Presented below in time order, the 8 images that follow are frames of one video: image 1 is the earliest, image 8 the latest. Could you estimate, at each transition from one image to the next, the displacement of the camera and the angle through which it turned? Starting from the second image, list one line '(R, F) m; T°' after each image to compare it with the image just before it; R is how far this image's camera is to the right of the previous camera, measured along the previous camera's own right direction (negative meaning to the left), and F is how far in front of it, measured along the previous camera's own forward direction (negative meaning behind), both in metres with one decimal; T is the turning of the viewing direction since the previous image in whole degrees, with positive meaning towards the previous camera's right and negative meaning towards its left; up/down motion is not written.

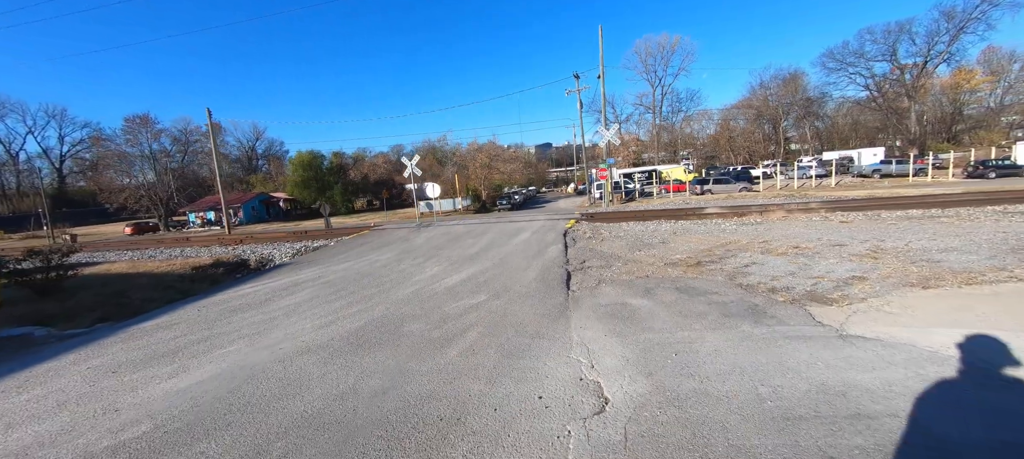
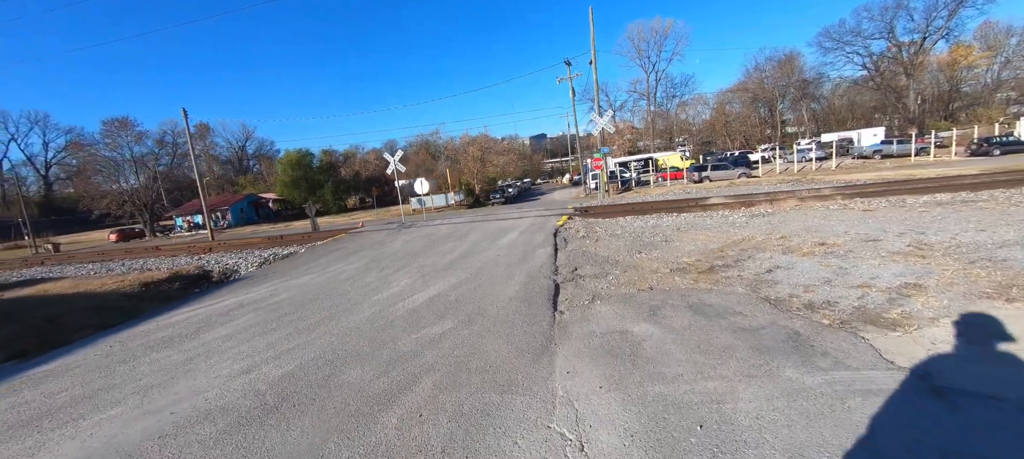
(+0.4, +1.3) m; 0°
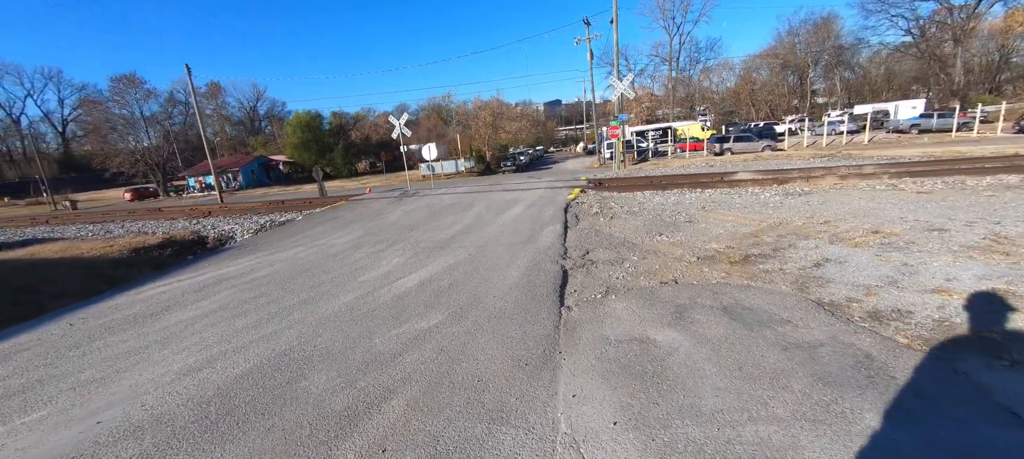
(+0.1, +0.9) m; -2°
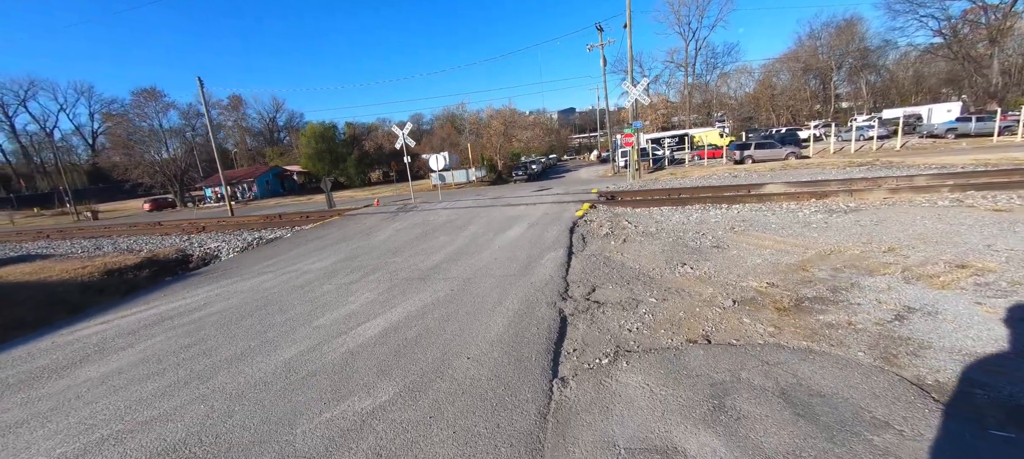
(+0.3, +1.1) m; -2°
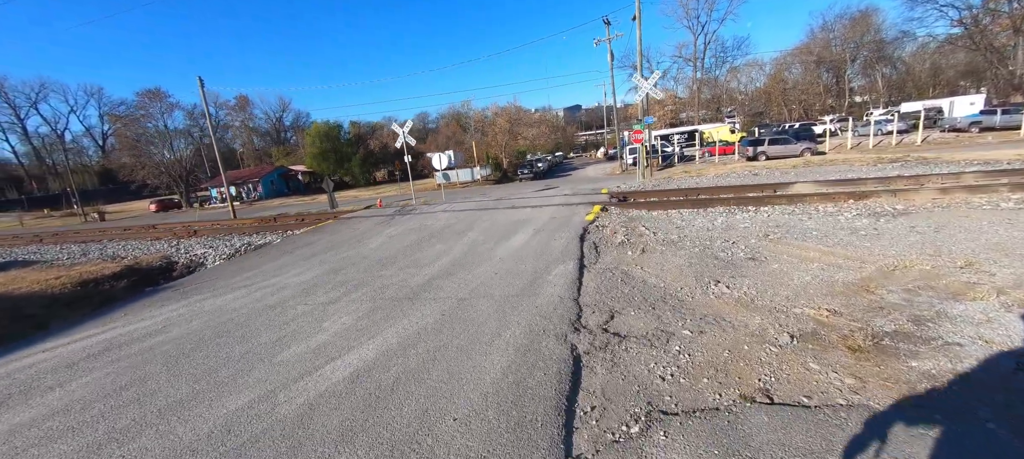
(+0.1, +0.9) m; -1°
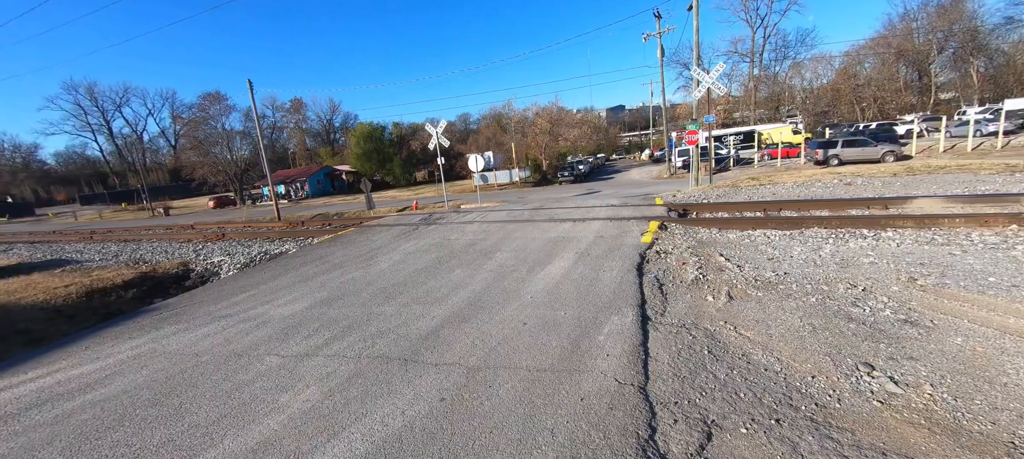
(0.0, +1.6) m; -6°
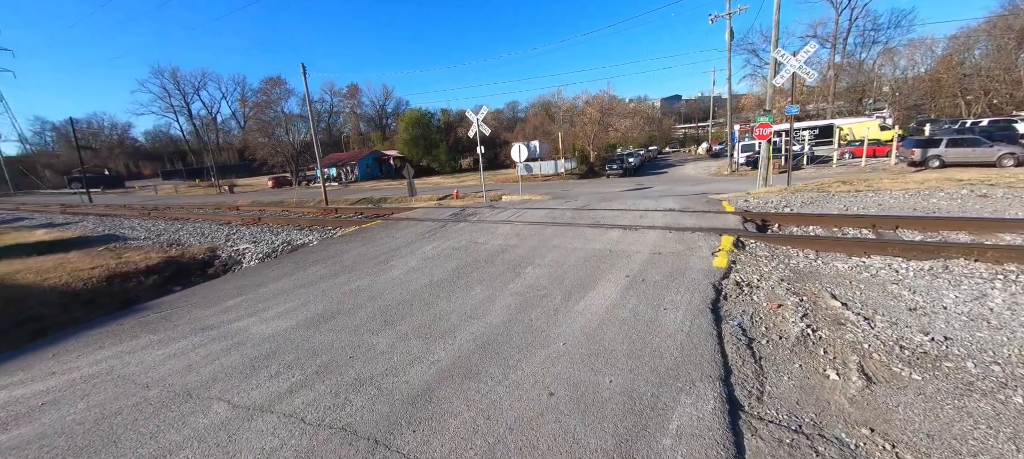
(+0.1, +1.3) m; -6°
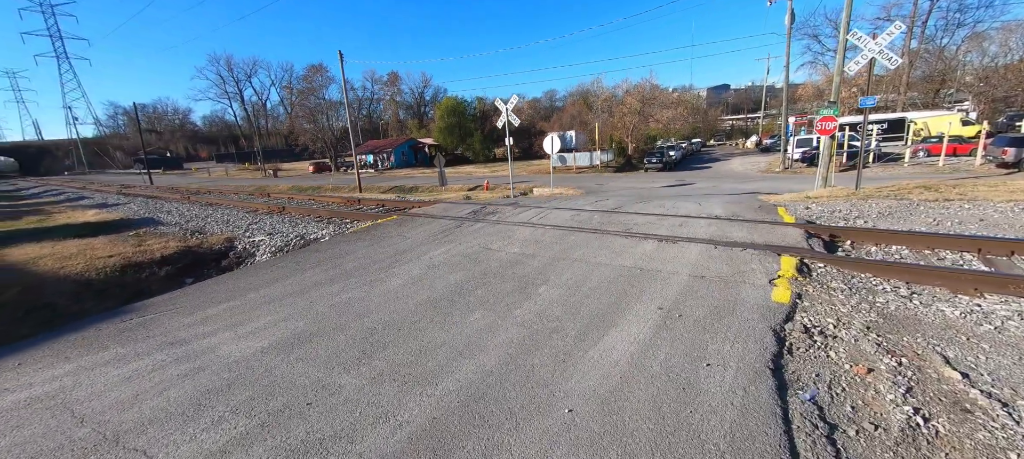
(+0.3, +0.9) m; -5°
